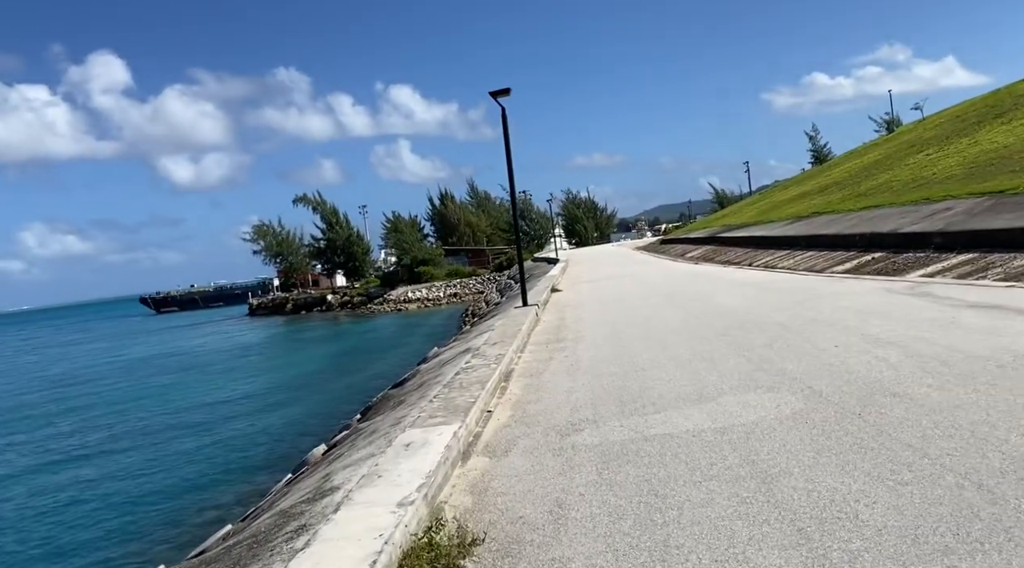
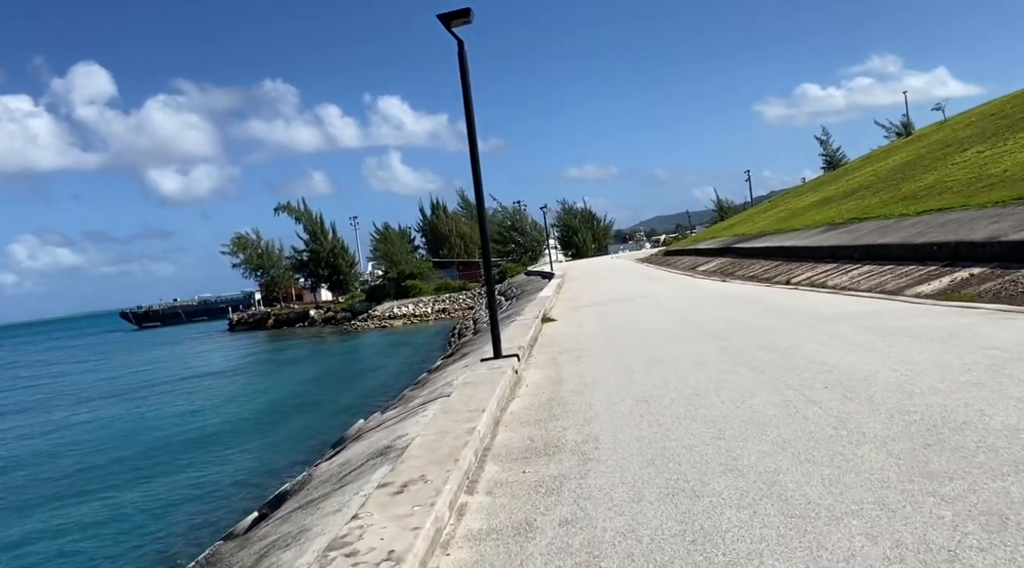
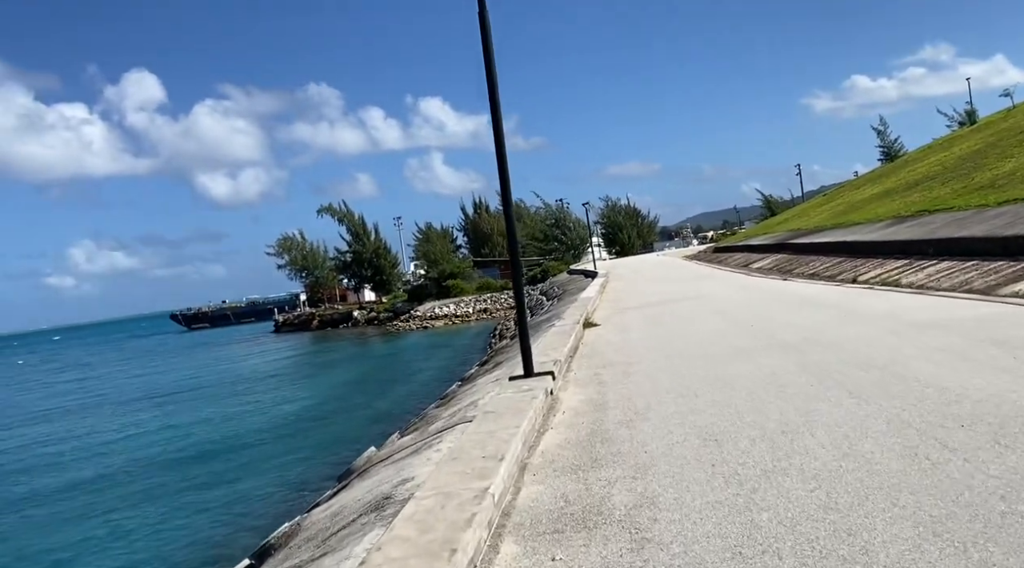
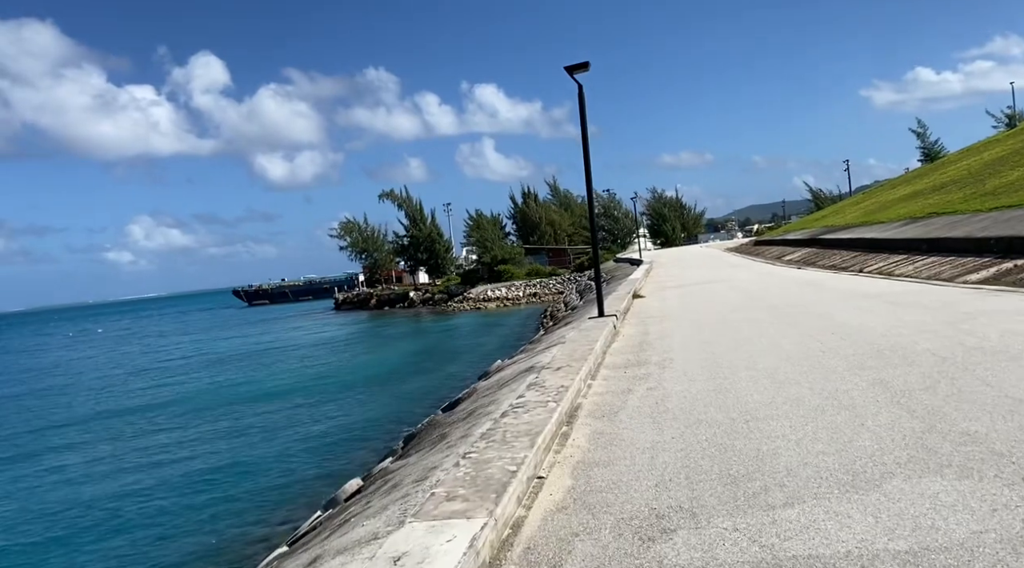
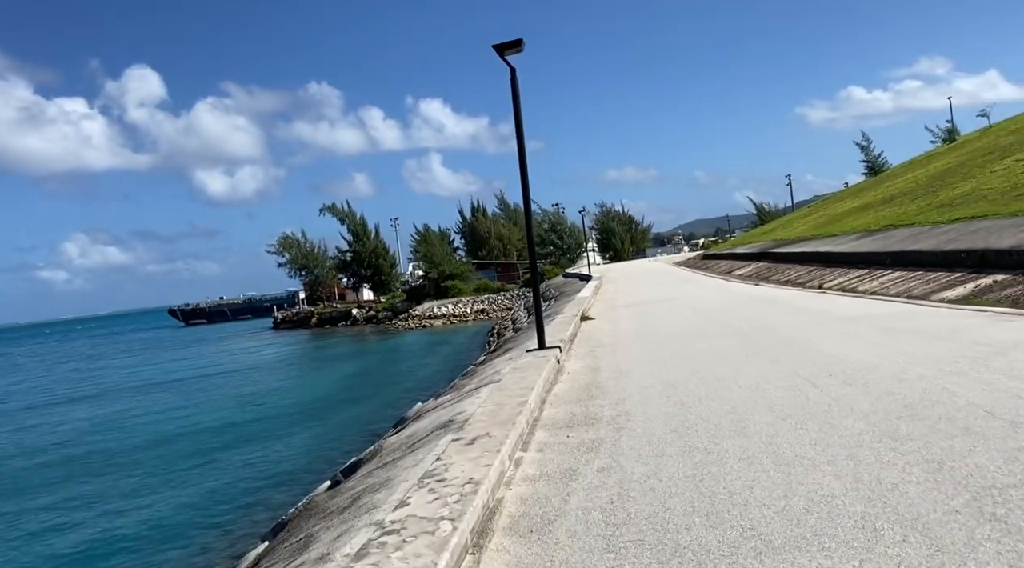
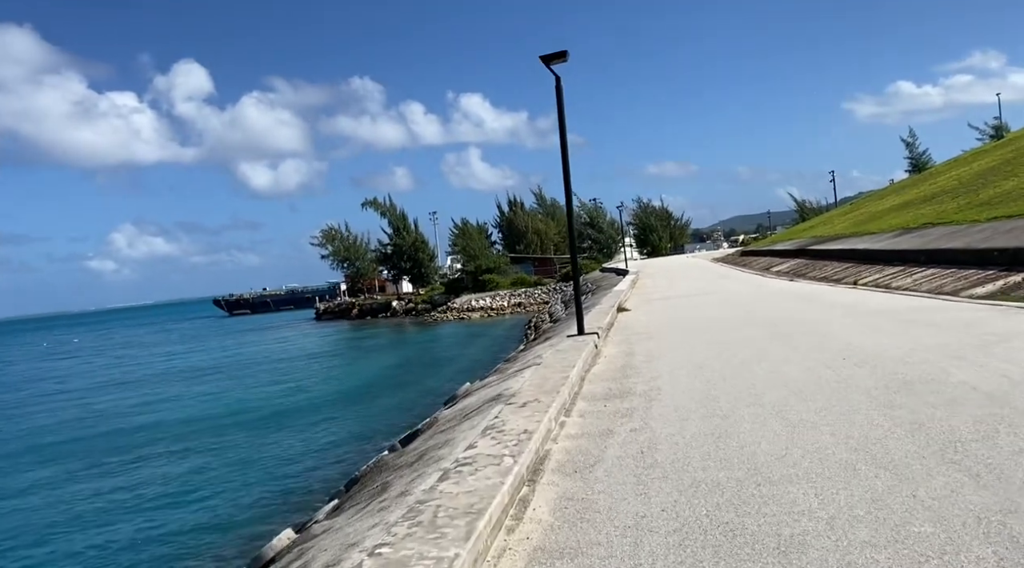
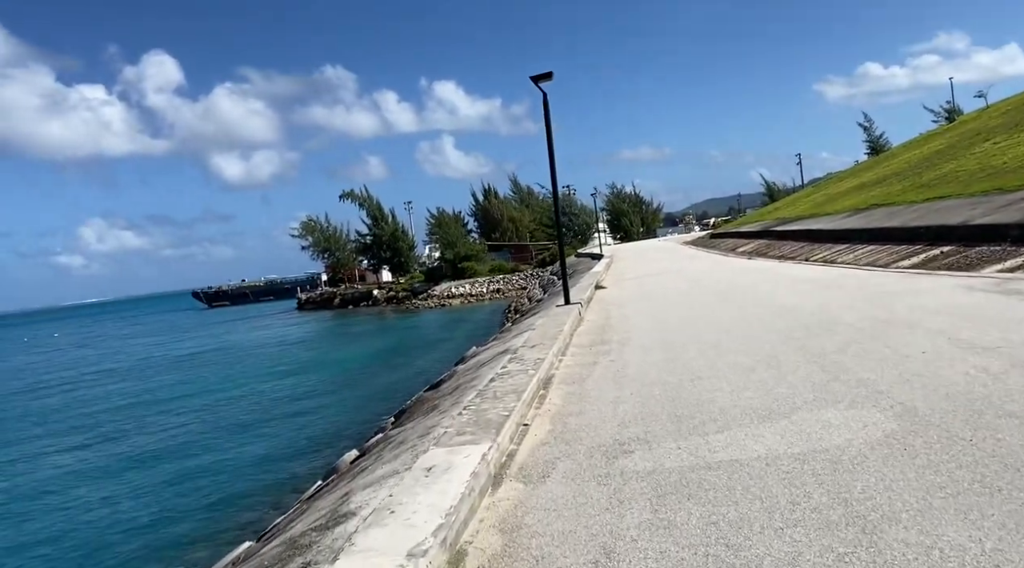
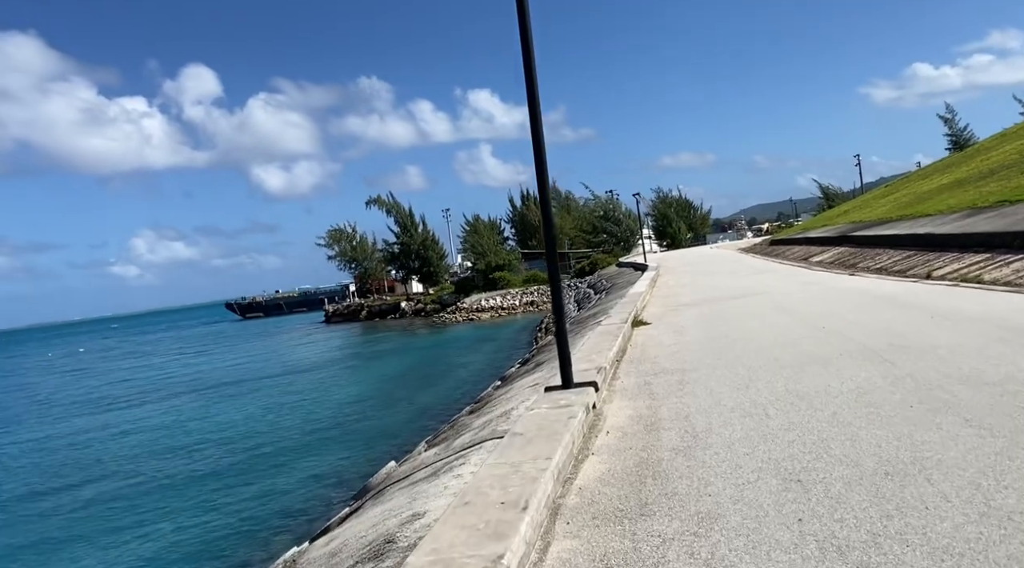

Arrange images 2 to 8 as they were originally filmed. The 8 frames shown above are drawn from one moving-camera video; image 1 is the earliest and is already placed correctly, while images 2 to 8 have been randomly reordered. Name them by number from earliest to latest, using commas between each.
7, 4, 6, 5, 2, 3, 8
